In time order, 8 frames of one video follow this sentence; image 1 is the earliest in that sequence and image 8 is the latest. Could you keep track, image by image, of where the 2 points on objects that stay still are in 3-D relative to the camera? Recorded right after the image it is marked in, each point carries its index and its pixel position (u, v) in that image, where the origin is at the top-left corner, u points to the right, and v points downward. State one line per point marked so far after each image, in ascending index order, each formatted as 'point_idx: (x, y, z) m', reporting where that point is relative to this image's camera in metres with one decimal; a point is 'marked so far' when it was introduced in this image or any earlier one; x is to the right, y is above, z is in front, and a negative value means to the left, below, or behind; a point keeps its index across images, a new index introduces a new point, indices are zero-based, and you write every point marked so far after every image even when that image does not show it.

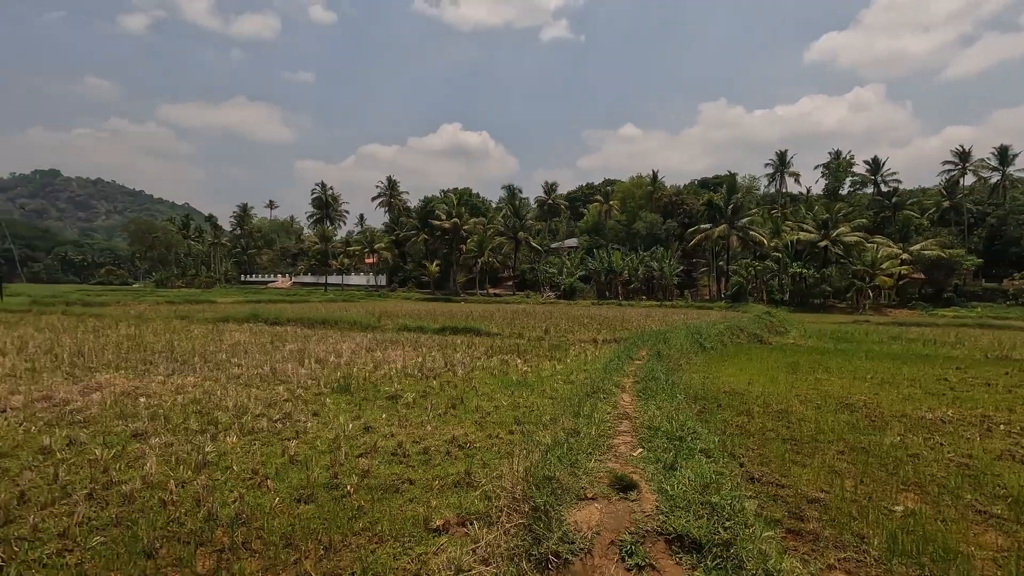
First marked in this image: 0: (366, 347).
0: (-4.0, -1.6, +14.5) m
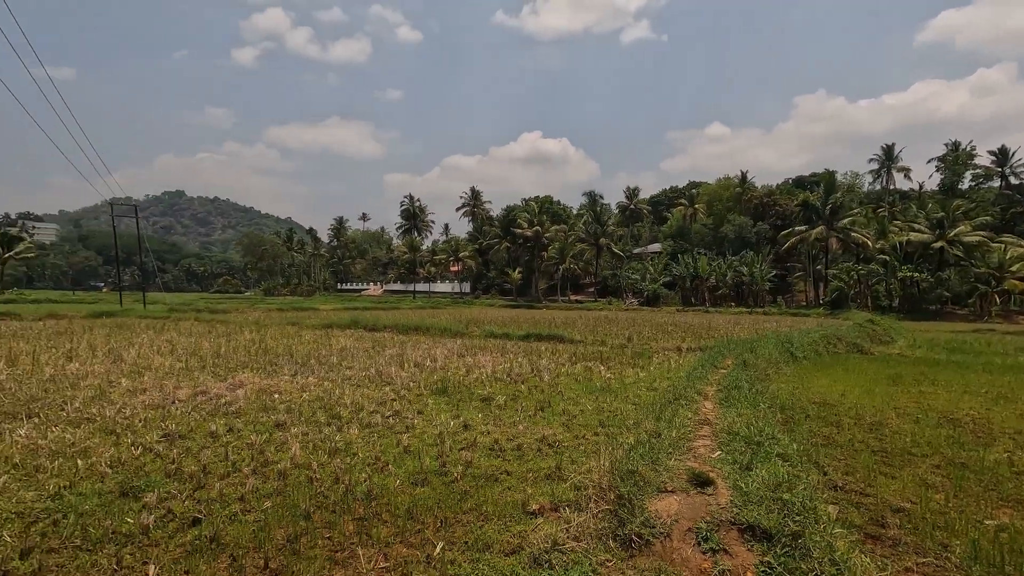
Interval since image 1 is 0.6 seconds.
0: (-1.6, -1.9, +15.5) m
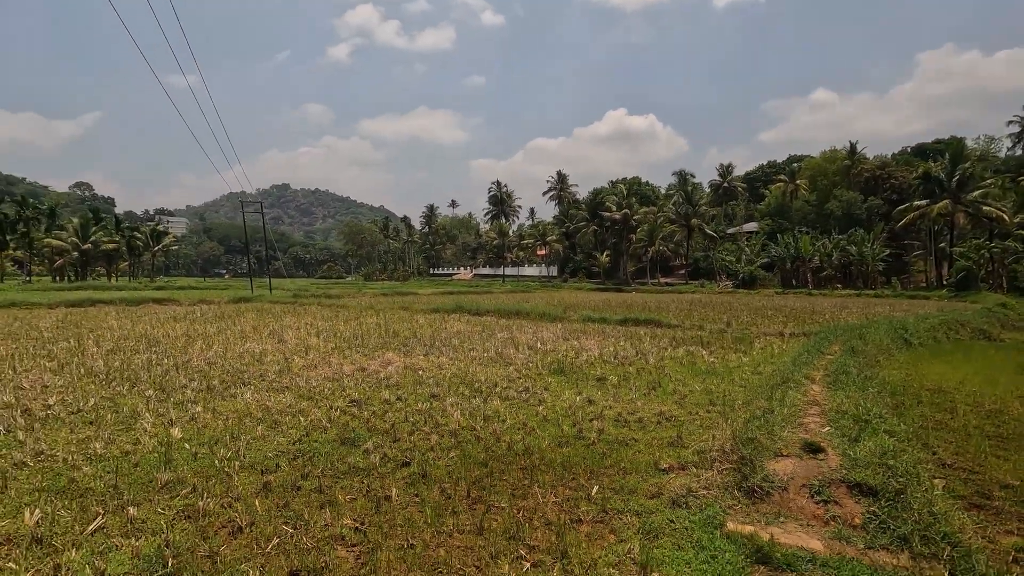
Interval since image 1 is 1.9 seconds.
0: (+1.6, -1.5, +16.7) m
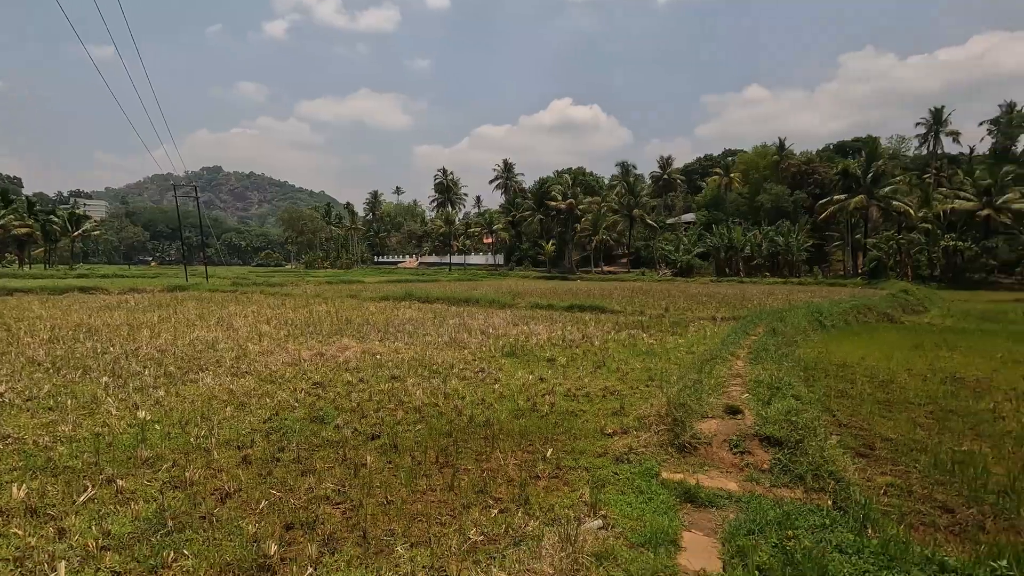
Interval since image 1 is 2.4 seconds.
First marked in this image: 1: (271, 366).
0: (0.0, -1.1, +17.4) m
1: (-4.4, -1.4, +9.8) m
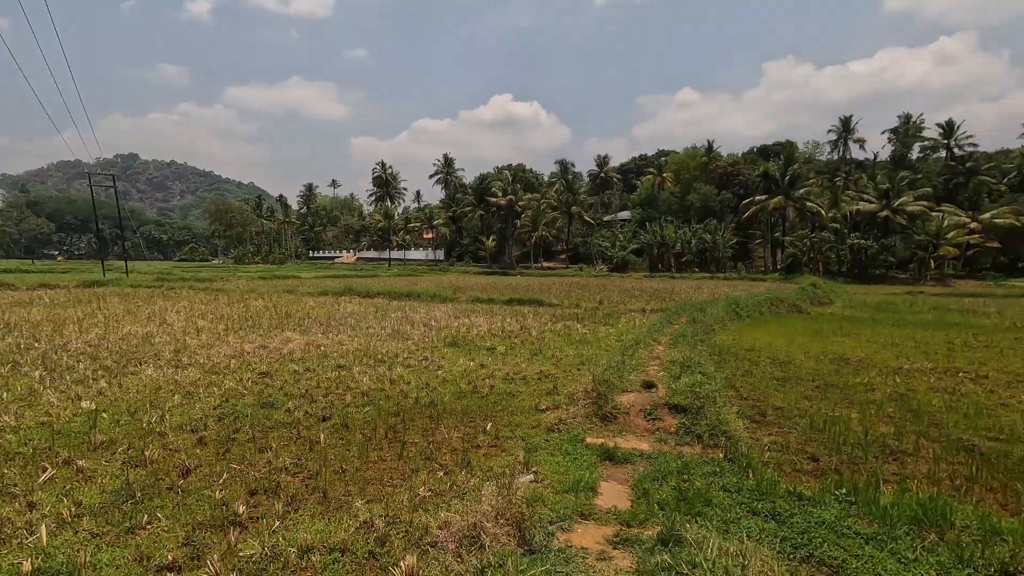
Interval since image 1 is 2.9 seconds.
0: (-2.0, -0.9, +17.9) m
1: (-5.5, -1.3, +9.9) m
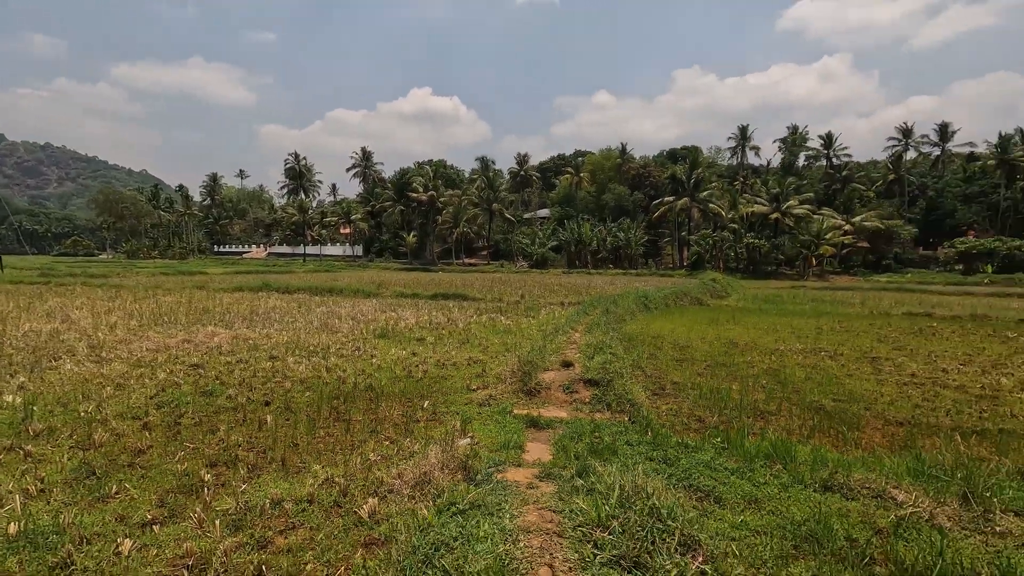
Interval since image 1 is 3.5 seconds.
0: (-4.5, -0.7, +18.2) m
1: (-6.8, -1.2, +9.7) m
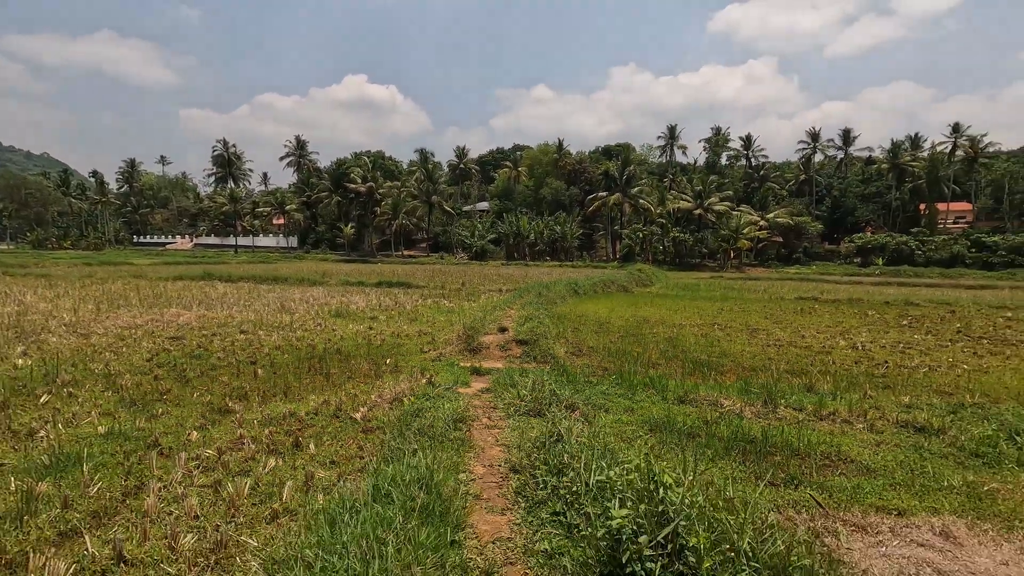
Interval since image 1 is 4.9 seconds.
0: (-6.6, -0.2, +19.3) m
1: (-8.0, -0.8, +10.6) m
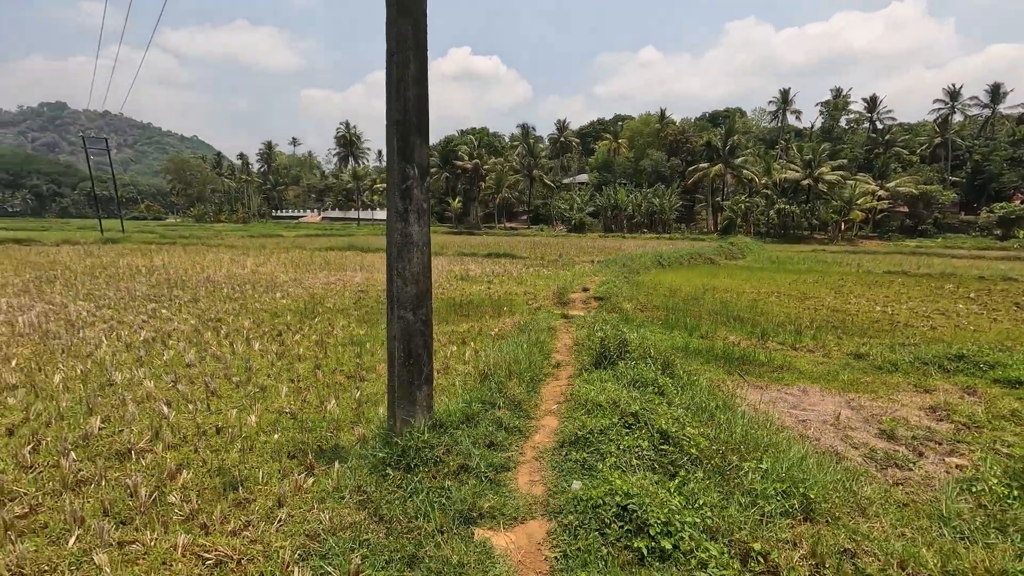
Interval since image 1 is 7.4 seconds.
0: (-2.7, +1.1, +23.9) m
1: (-5.7, +0.1, +15.6) m
